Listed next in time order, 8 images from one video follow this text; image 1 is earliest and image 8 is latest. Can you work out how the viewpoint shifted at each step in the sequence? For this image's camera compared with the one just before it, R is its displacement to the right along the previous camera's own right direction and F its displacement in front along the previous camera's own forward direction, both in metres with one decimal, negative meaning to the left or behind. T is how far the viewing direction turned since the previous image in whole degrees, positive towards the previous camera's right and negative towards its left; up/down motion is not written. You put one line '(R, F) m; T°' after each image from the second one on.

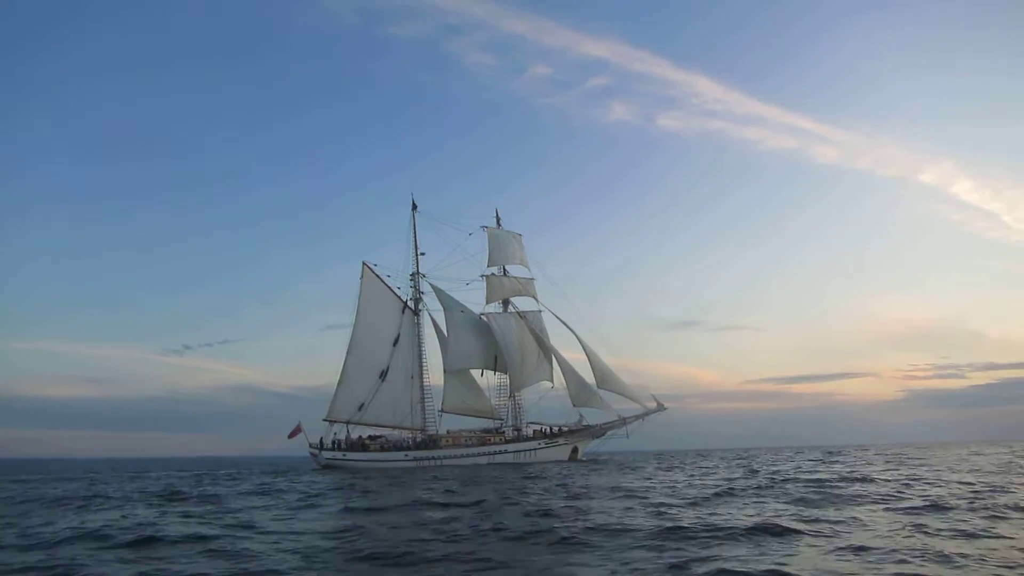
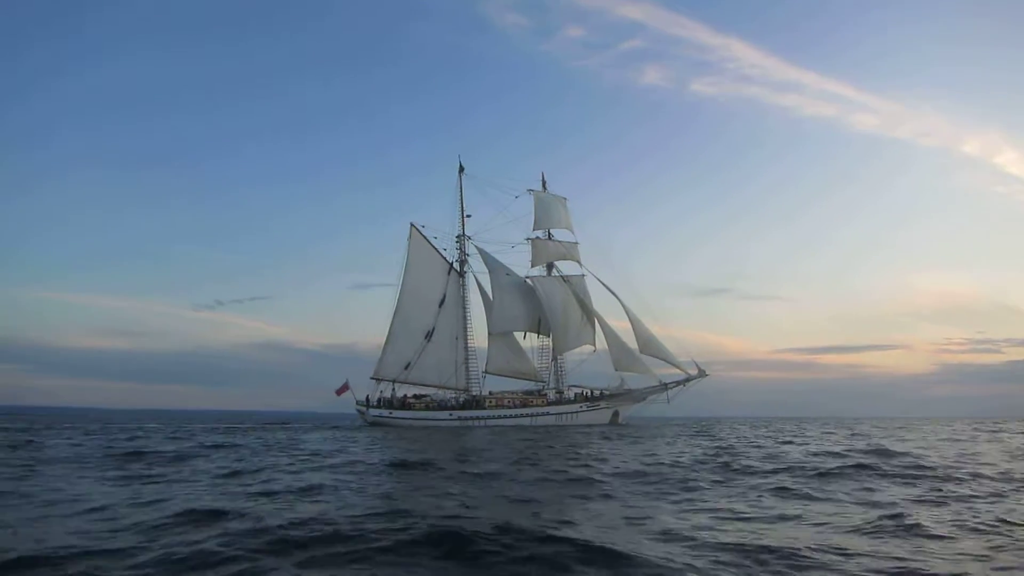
(-1.3, -0.1) m; -2°
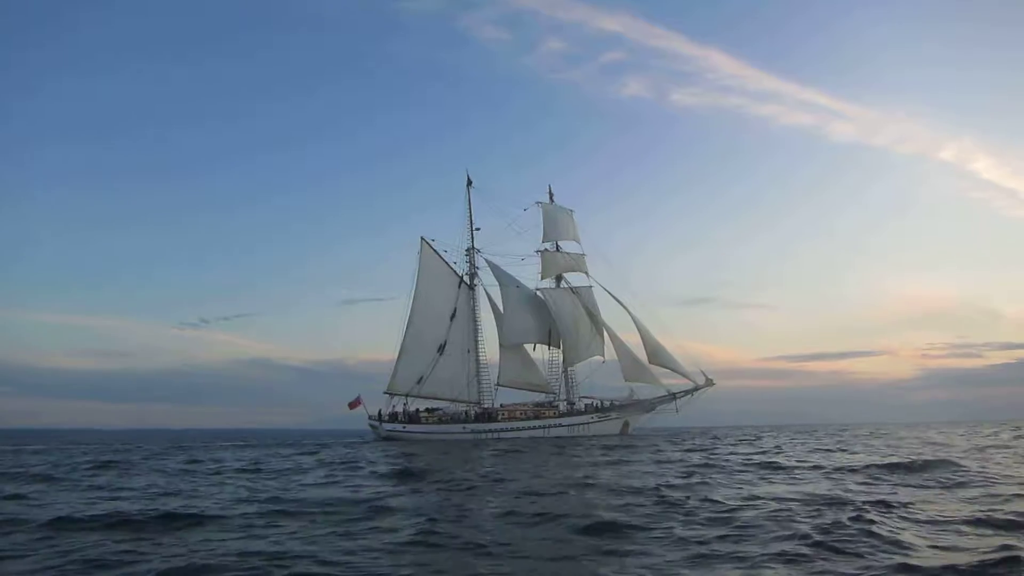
(-1.6, -0.2) m; +1°
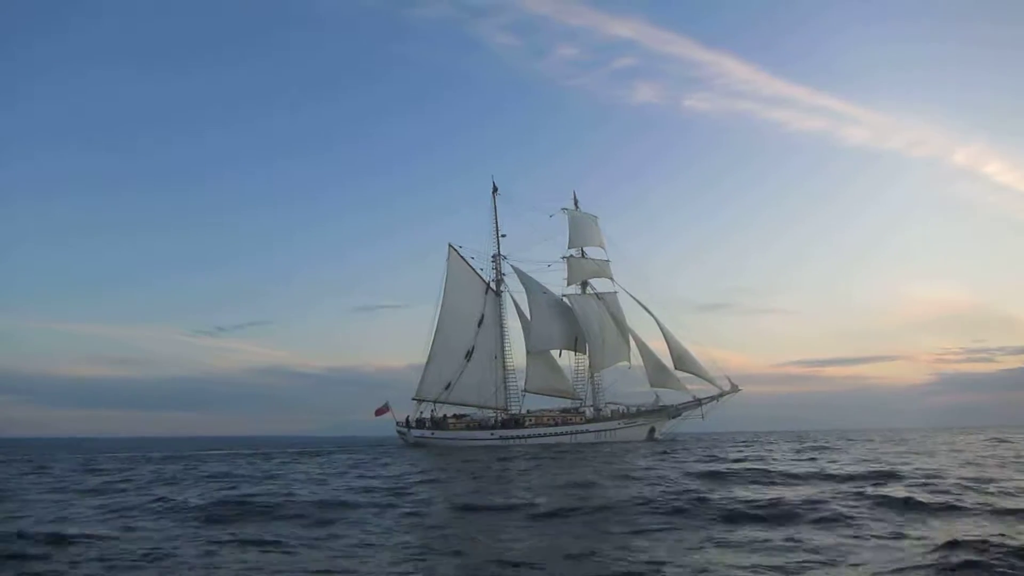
(-1.0, -0.2) m; -1°
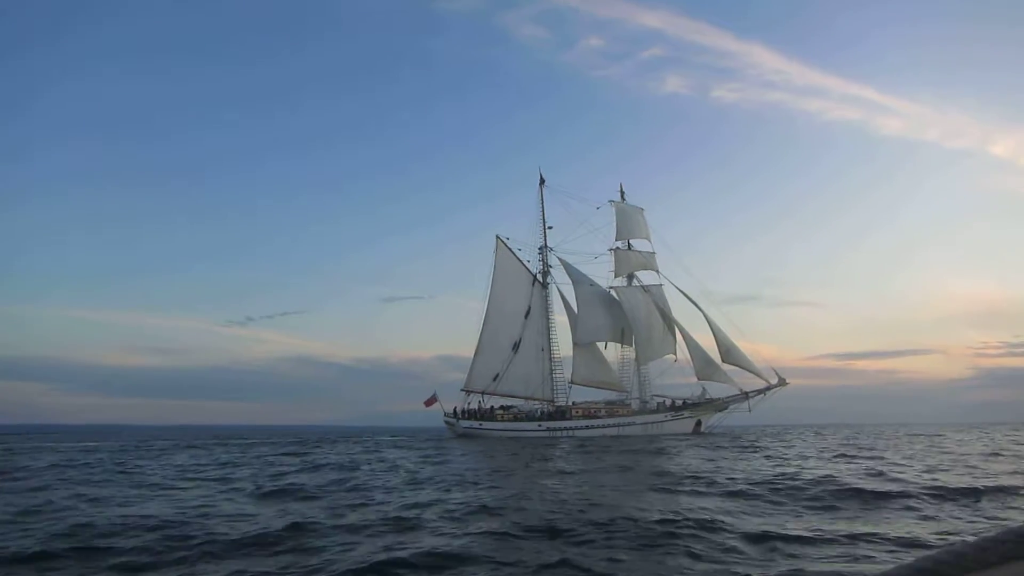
(-1.4, -0.1) m; -2°
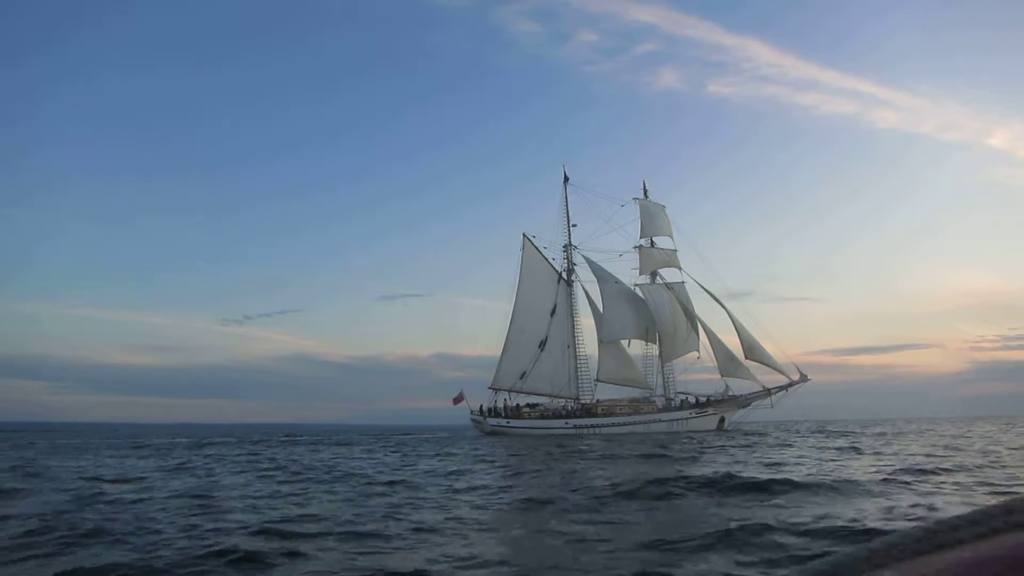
(-1.8, -0.2) m; 0°
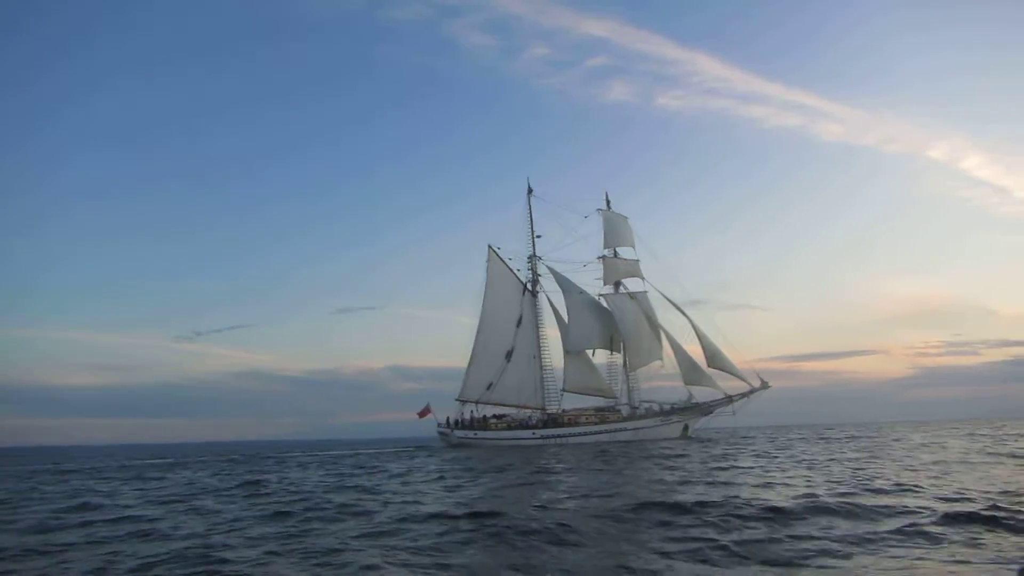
(-0.4, 0.0) m; +3°
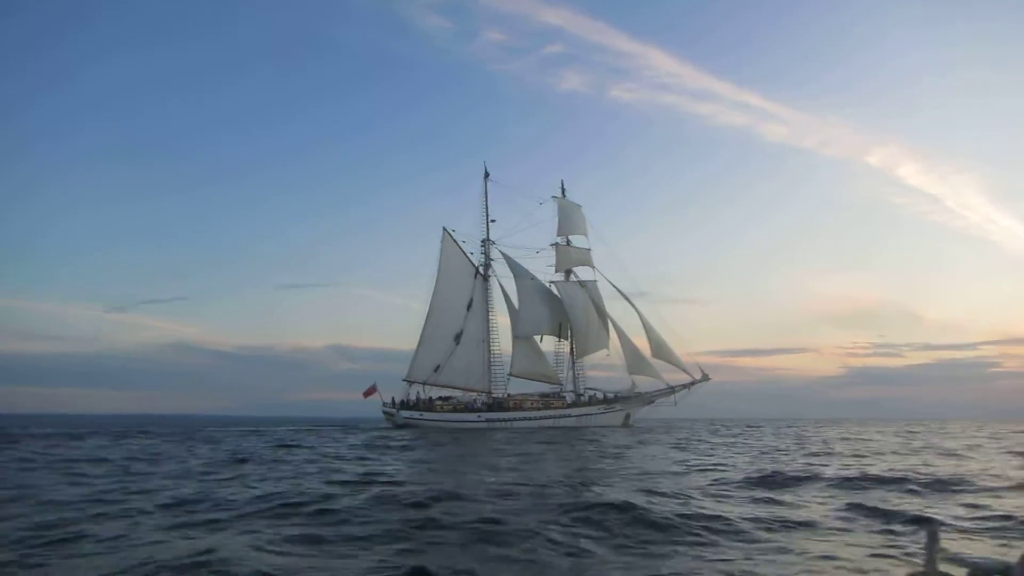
(-0.3, -0.1) m; +4°
